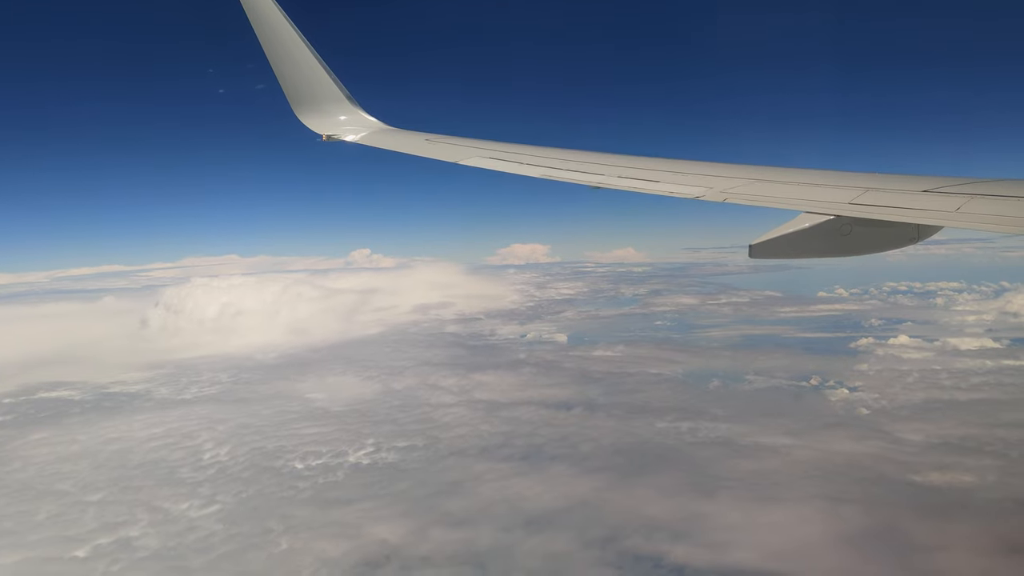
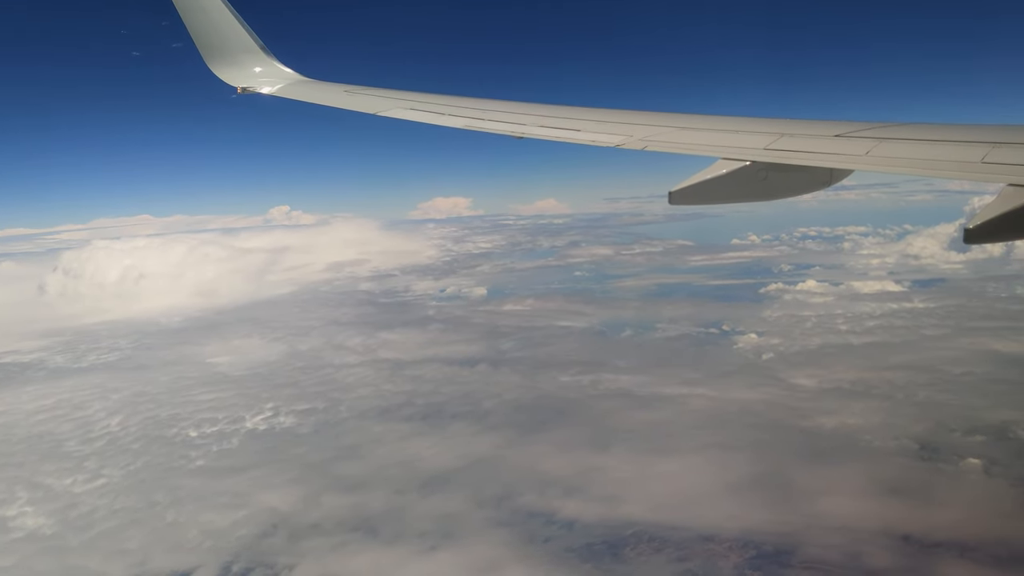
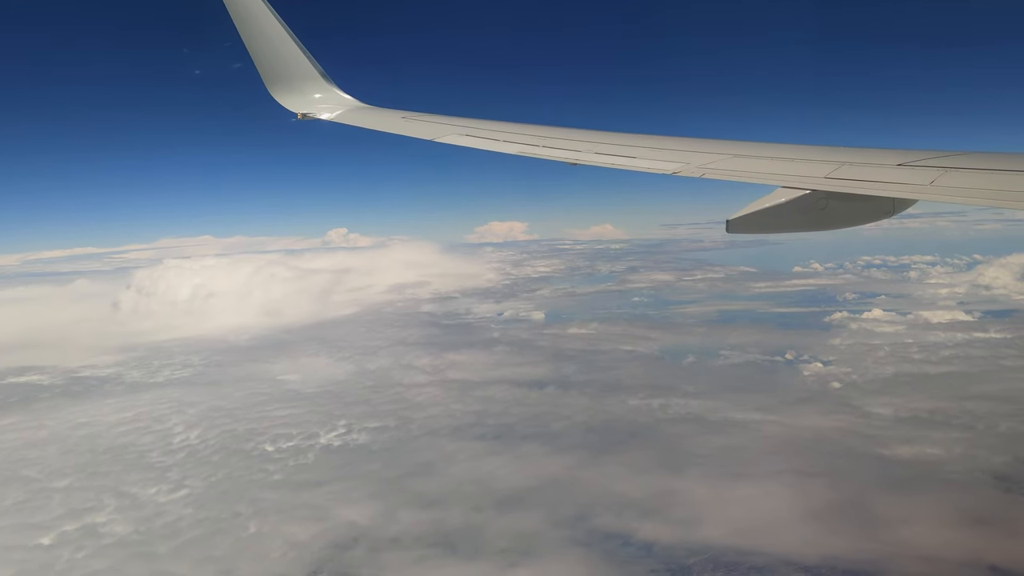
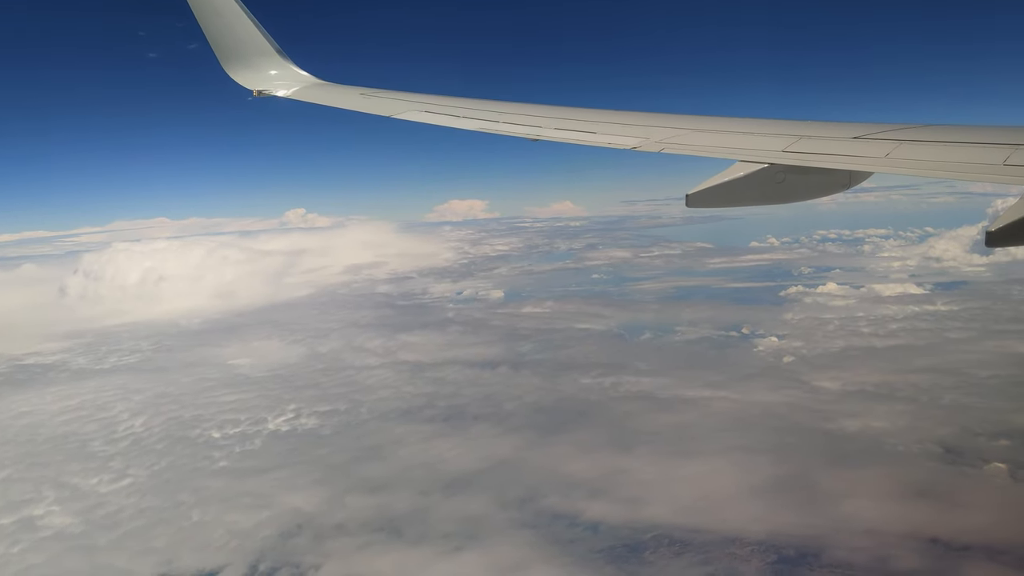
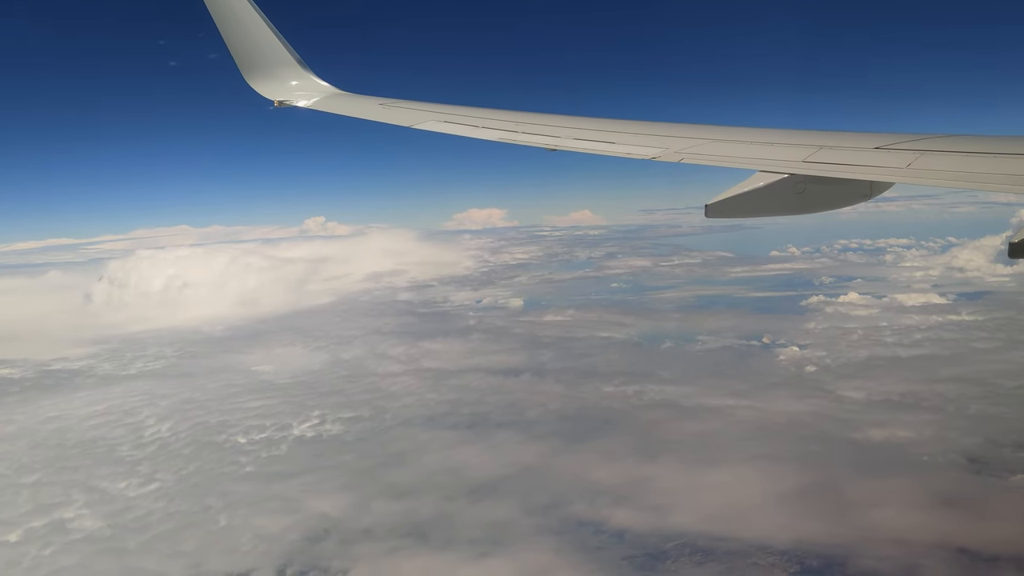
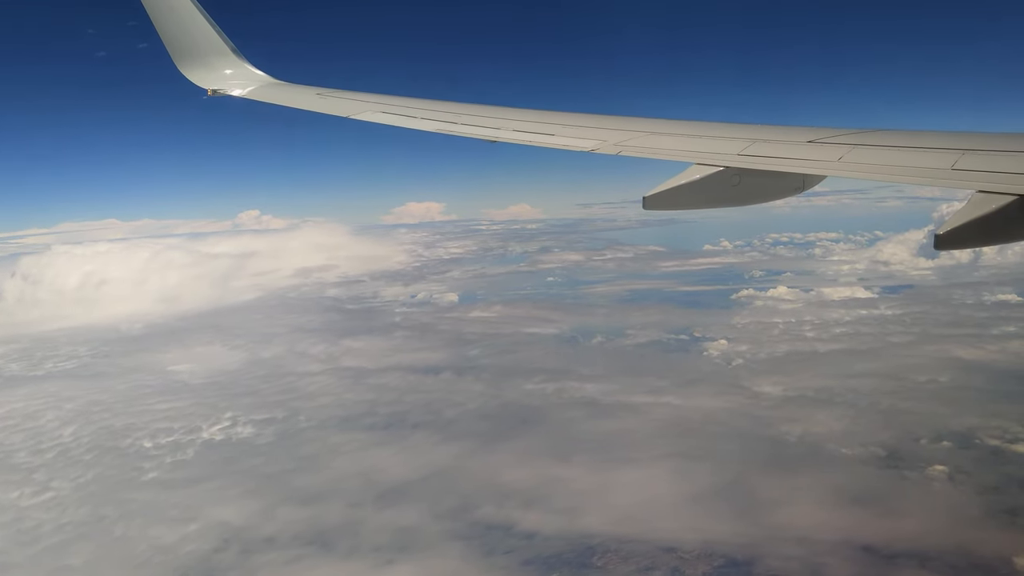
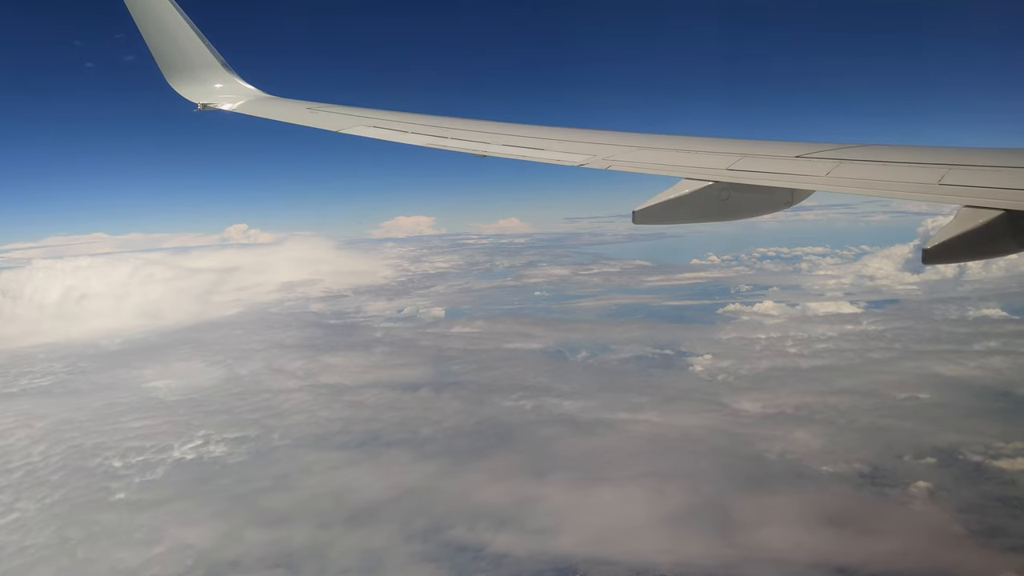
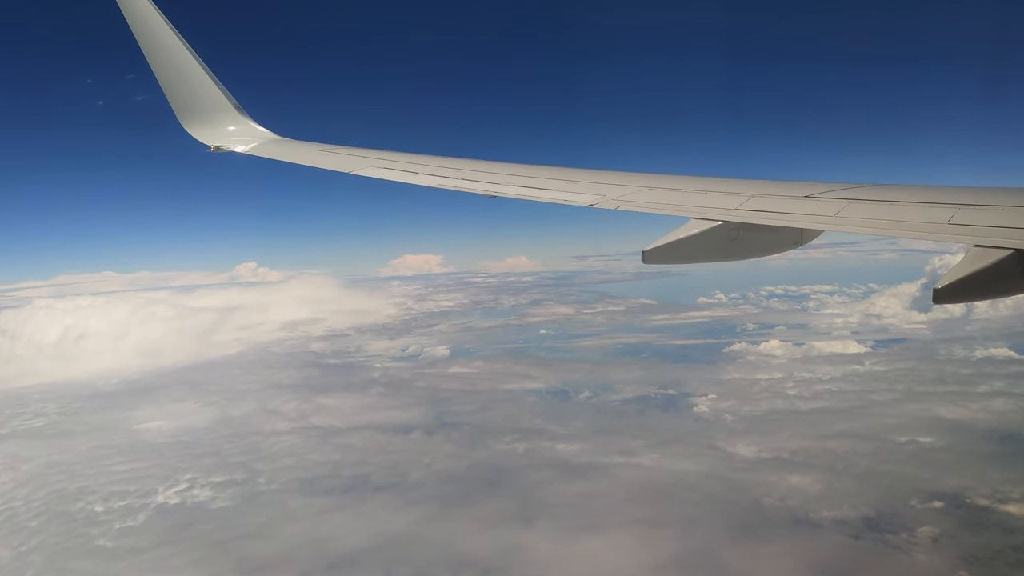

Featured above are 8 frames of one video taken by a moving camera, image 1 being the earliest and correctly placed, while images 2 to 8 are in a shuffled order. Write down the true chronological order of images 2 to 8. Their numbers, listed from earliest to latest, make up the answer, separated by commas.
3, 5, 4, 2, 6, 7, 8
